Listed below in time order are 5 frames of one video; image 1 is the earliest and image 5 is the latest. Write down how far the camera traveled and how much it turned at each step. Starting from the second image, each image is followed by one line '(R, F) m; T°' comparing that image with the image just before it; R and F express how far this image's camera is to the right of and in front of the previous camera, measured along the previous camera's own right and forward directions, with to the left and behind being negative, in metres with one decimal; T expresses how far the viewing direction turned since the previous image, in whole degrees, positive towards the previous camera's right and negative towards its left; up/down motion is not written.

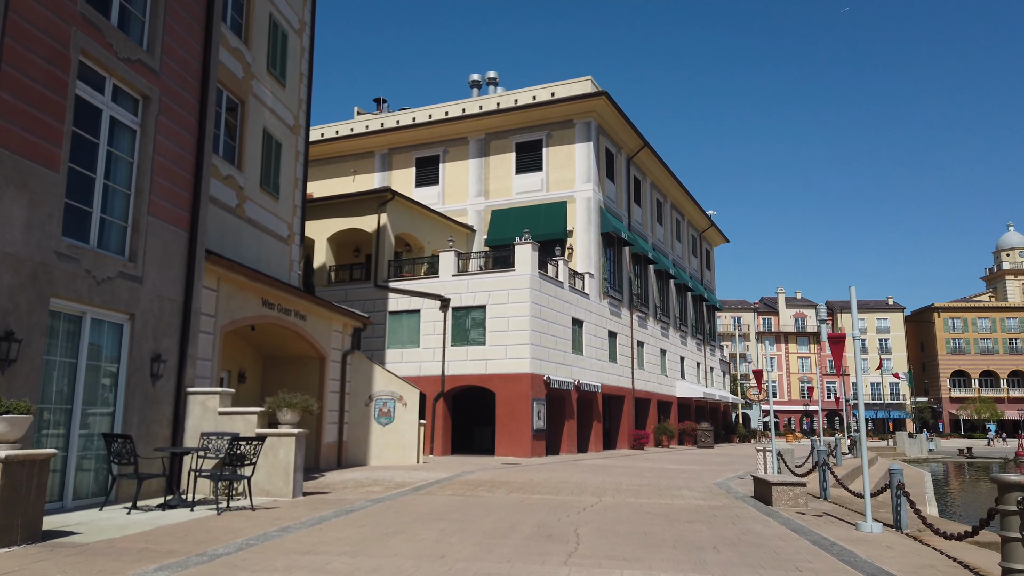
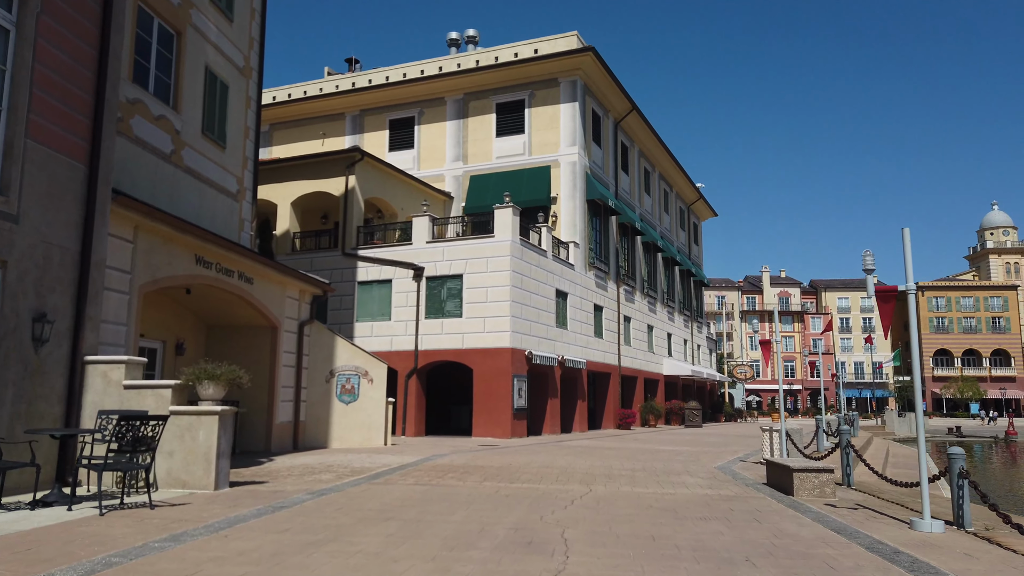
(+0.1, +2.1) m; +1°
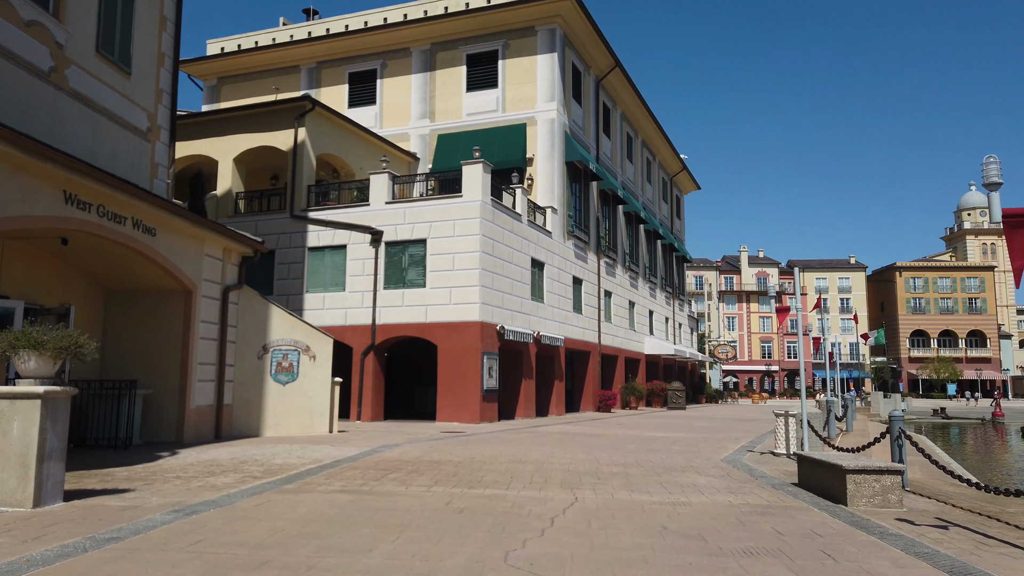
(+0.2, +2.9) m; +2°
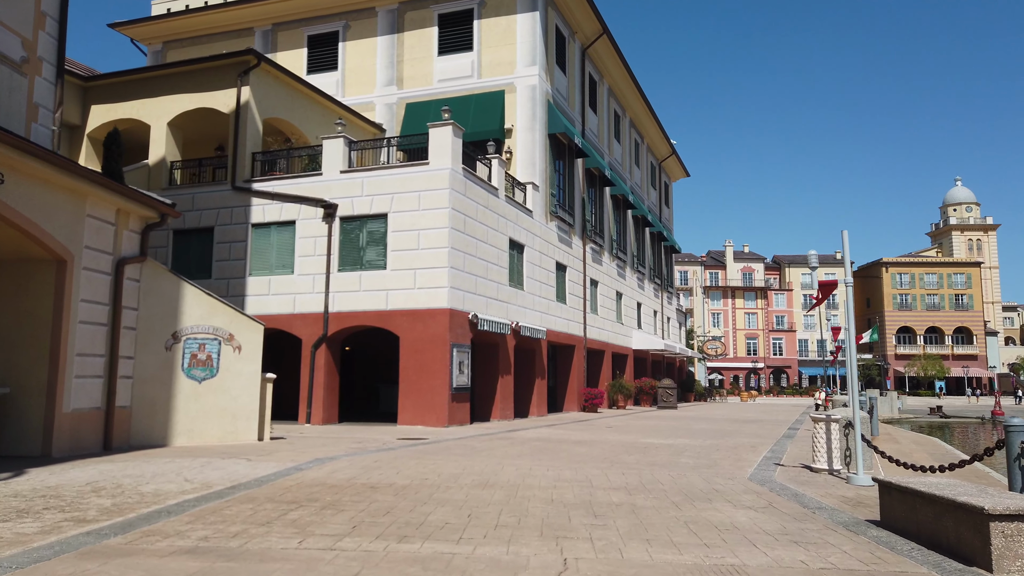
(+0.2, +3.0) m; +1°
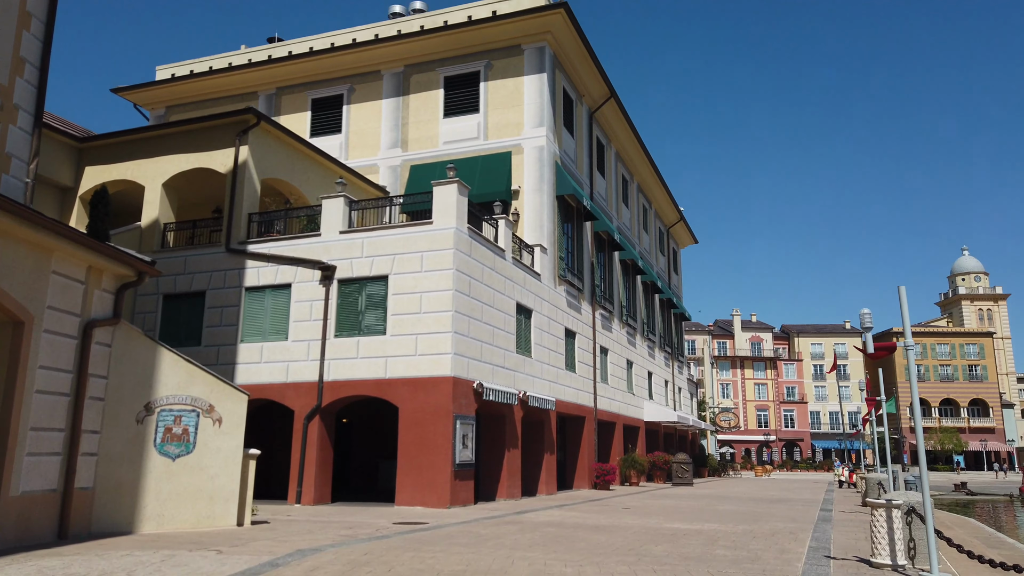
(-0.1, +1.2) m; 0°
